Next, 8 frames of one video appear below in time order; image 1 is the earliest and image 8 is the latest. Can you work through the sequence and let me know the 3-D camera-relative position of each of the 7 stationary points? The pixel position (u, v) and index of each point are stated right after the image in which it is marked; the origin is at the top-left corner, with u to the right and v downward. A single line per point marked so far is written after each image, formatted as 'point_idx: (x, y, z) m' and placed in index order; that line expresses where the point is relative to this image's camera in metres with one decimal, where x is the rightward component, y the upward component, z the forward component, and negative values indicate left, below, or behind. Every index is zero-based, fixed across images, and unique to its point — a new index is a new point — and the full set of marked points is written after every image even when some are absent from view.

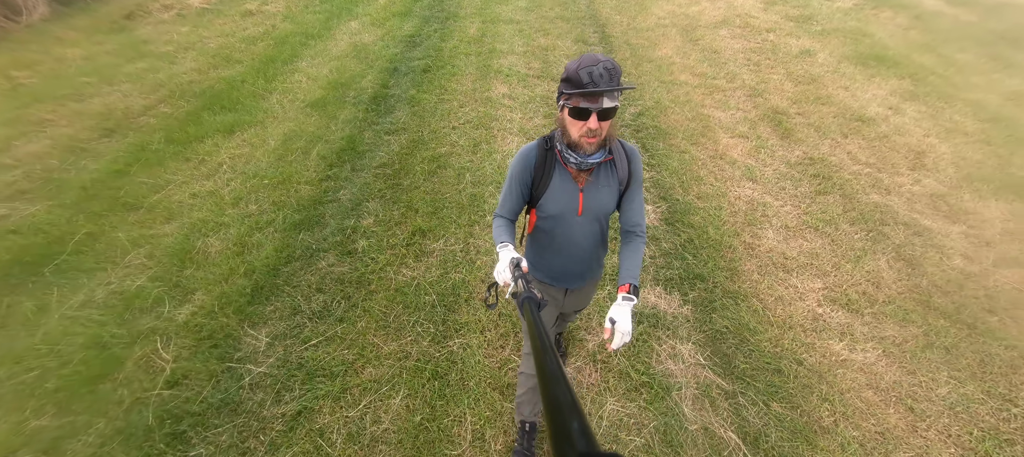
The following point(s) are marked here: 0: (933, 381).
0: (+3.2, -1.2, +3.0) m
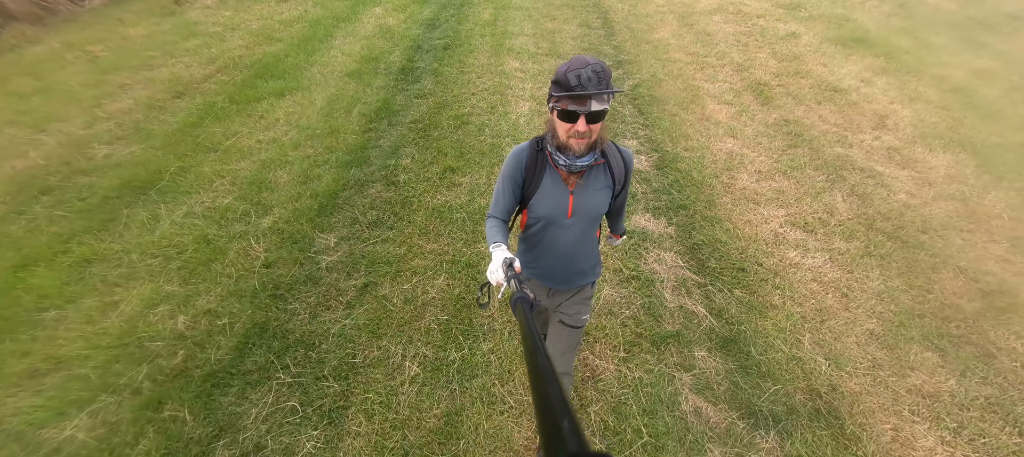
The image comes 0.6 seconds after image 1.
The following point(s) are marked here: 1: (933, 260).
0: (+3.4, -0.5, +3.7) m
1: (+4.2, -0.3, +3.8) m
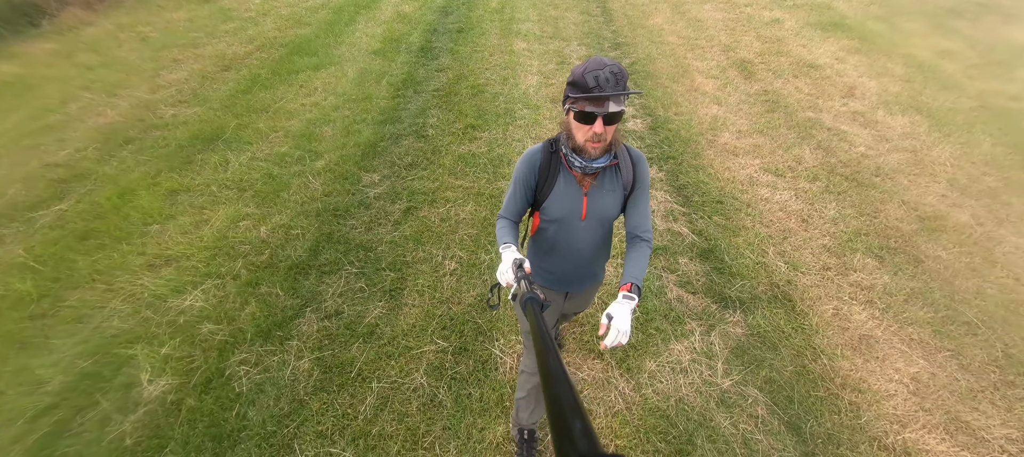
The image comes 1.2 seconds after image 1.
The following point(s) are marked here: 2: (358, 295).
0: (+3.6, +0.2, +4.4) m
1: (+4.4, +0.4, +4.5) m
2: (-1.3, -0.6, +3.3) m
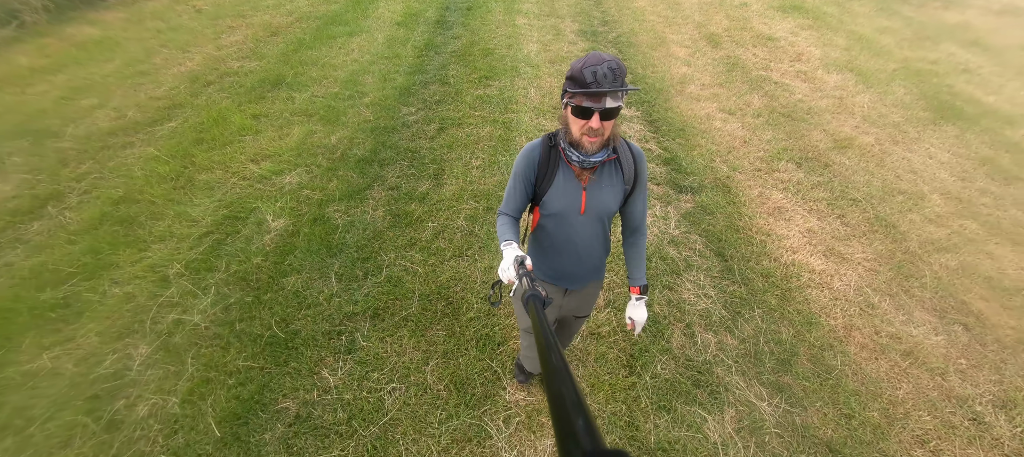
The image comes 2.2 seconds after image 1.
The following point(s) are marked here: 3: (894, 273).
0: (+3.7, +1.4, +5.6) m
1: (+4.5, +1.5, +5.8) m
2: (-1.2, +0.6, +4.4) m
3: (+3.7, -0.4, +3.8) m
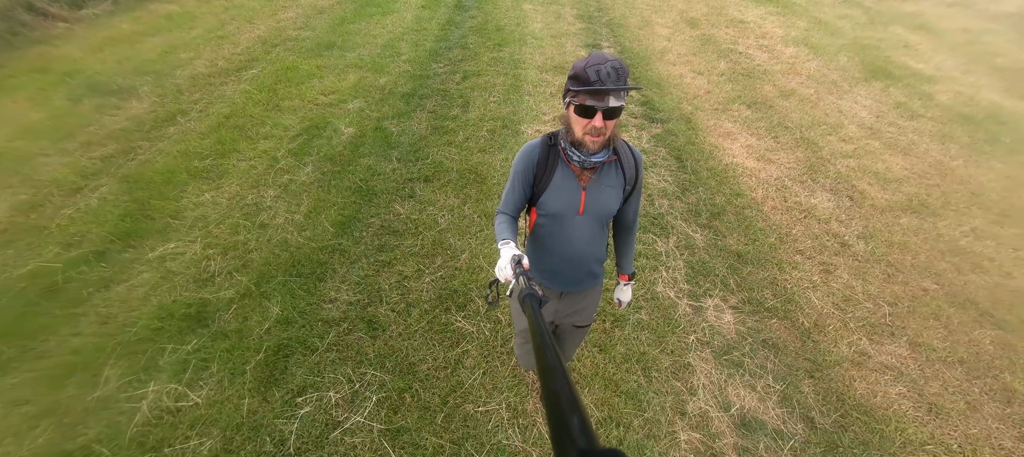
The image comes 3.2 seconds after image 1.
0: (+3.8, +2.6, +7.0) m
1: (+4.6, +2.7, +7.1) m
2: (-1.0, +1.8, +5.8) m
3: (+3.9, +0.8, +5.1) m
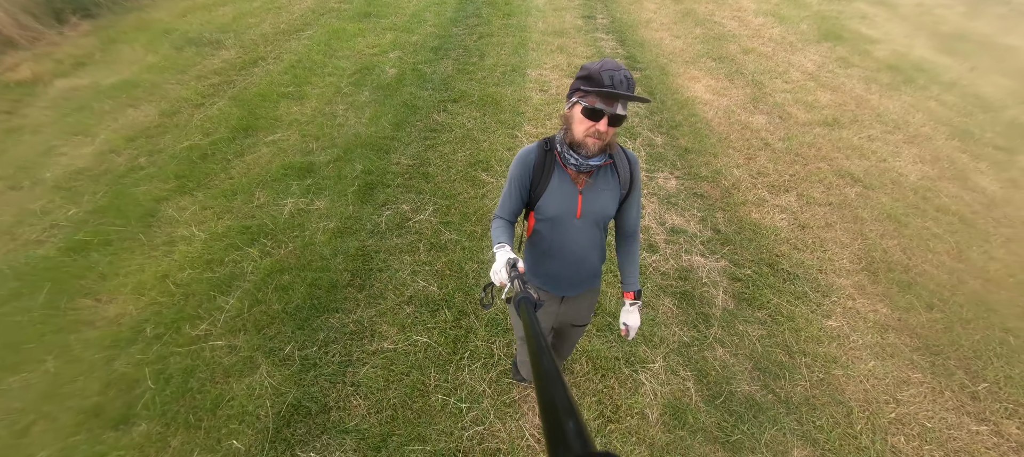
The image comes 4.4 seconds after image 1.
0: (+4.0, +3.9, +8.3) m
1: (+4.8, +4.1, +8.5) m
2: (-0.9, +3.2, +7.2) m
3: (+4.0, +2.1, +6.4) m
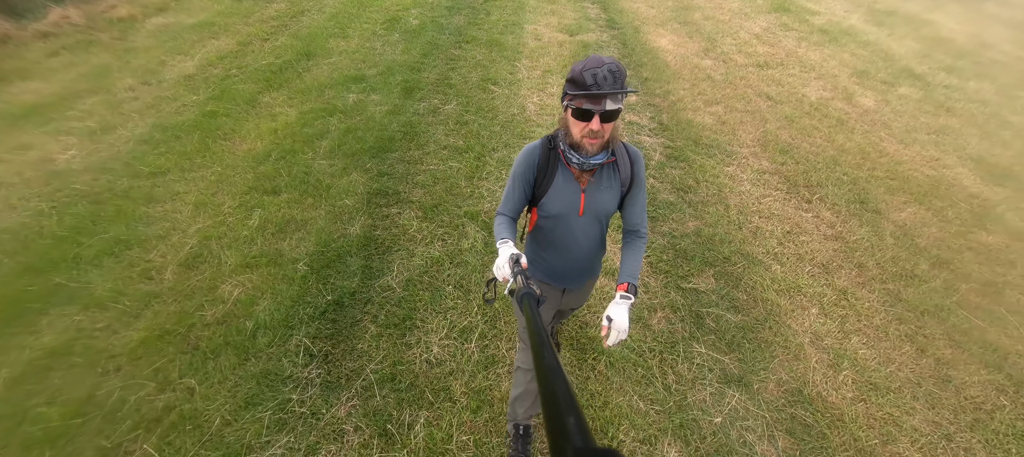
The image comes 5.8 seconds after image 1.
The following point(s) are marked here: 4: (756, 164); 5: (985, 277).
0: (+4.0, +5.5, +9.9) m
1: (+4.8, +5.6, +10.1) m
2: (-0.9, +4.8, +8.7) m
3: (+4.0, +3.7, +8.1) m
4: (+3.2, +0.8, +5.0) m
5: (+4.5, -0.5, +3.7) m
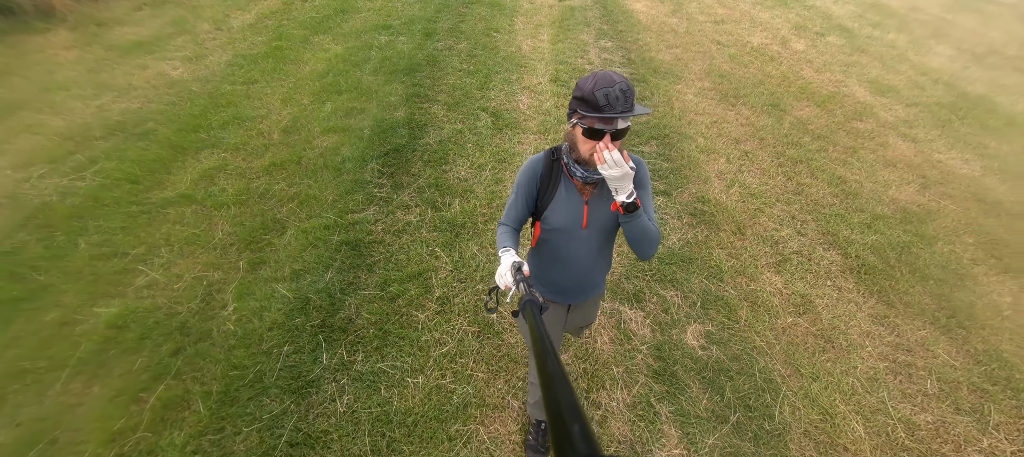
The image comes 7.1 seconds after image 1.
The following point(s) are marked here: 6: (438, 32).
0: (+3.9, +7.2, +11.4) m
1: (+4.7, +7.3, +11.5) m
2: (-0.9, +6.4, +10.1) m
3: (+3.9, +5.3, +9.5) m
4: (+3.2, +2.4, +6.5) m
5: (+4.5, +1.1, +5.2) m
6: (-1.4, +3.8, +7.4) m
